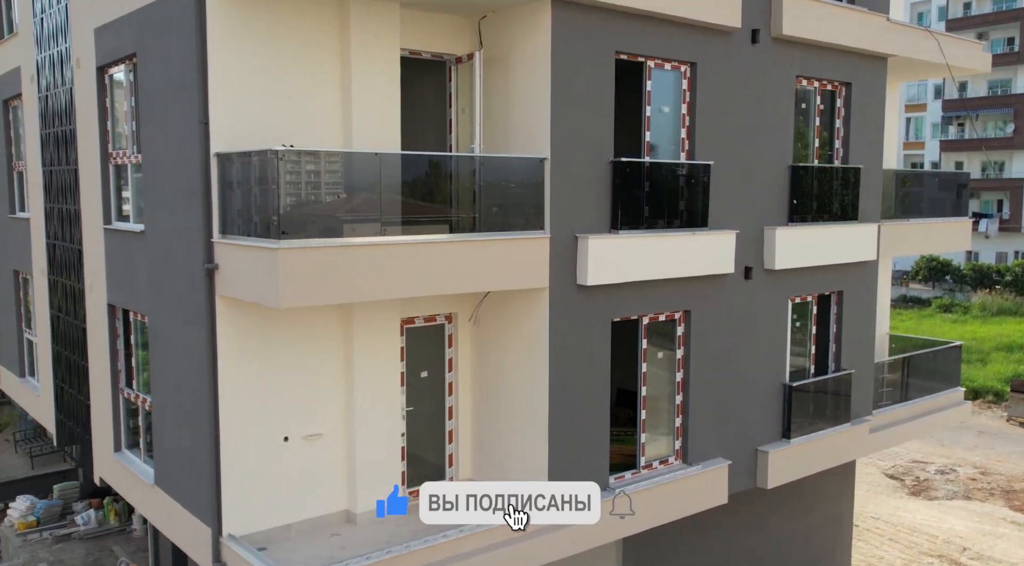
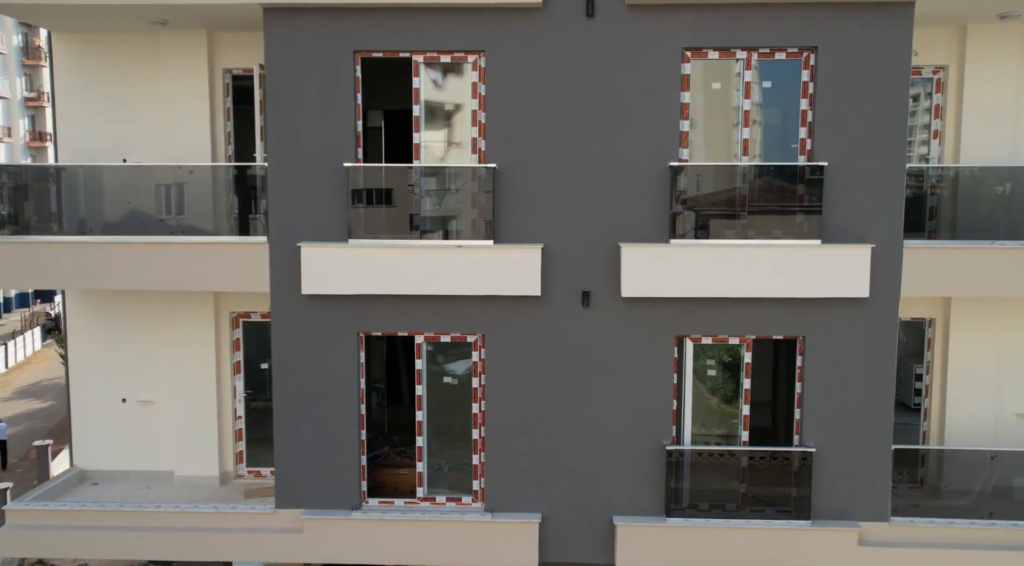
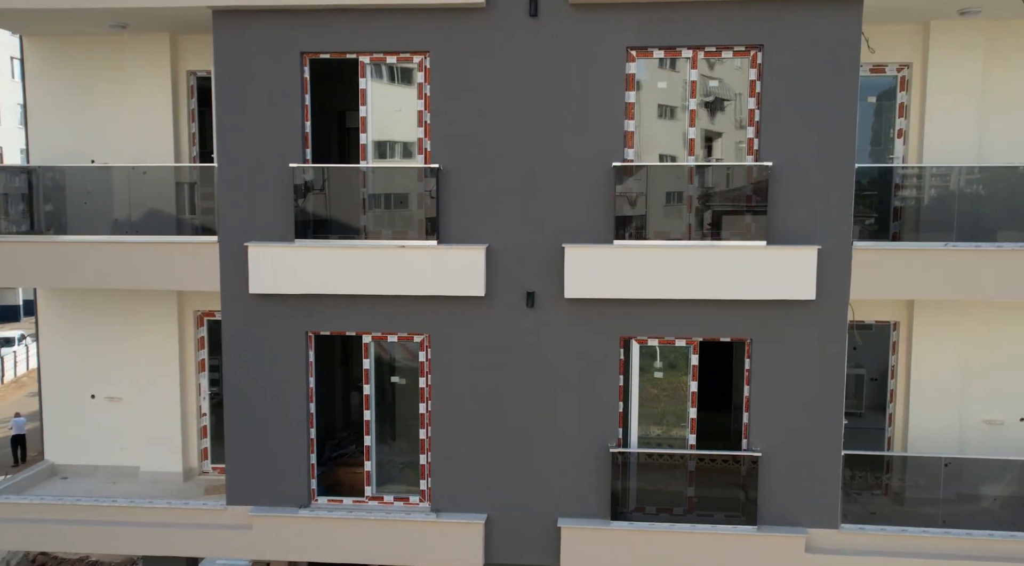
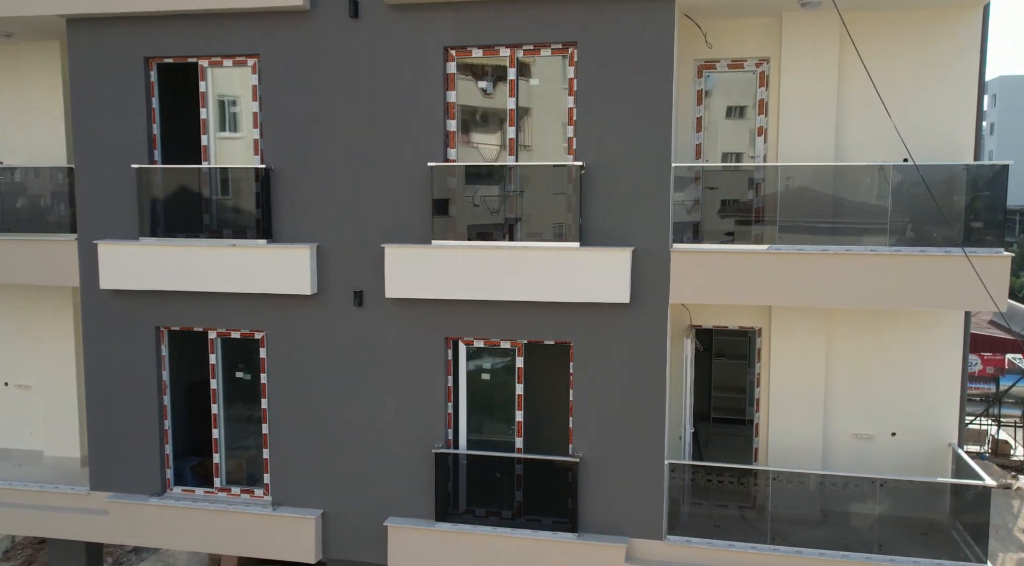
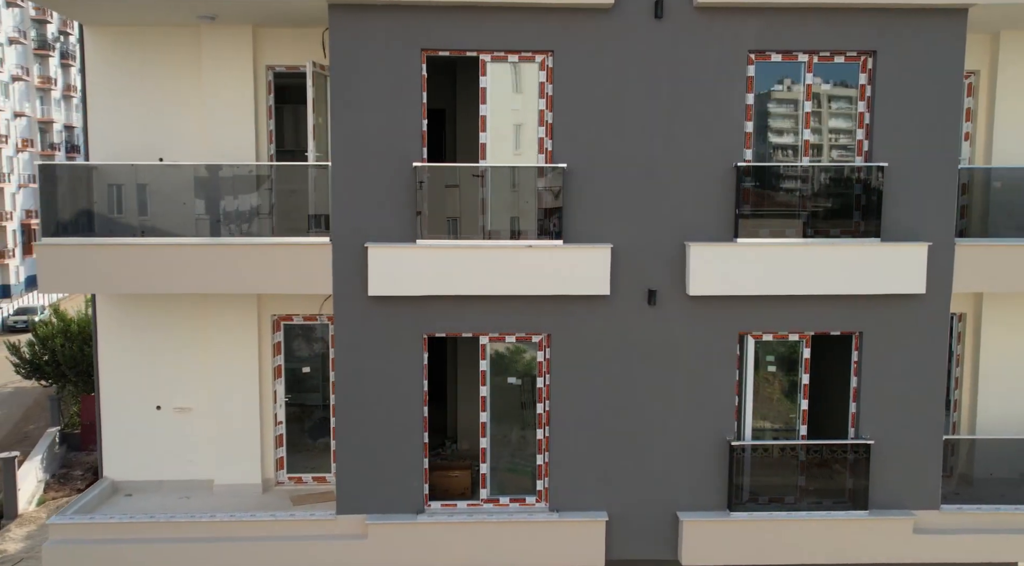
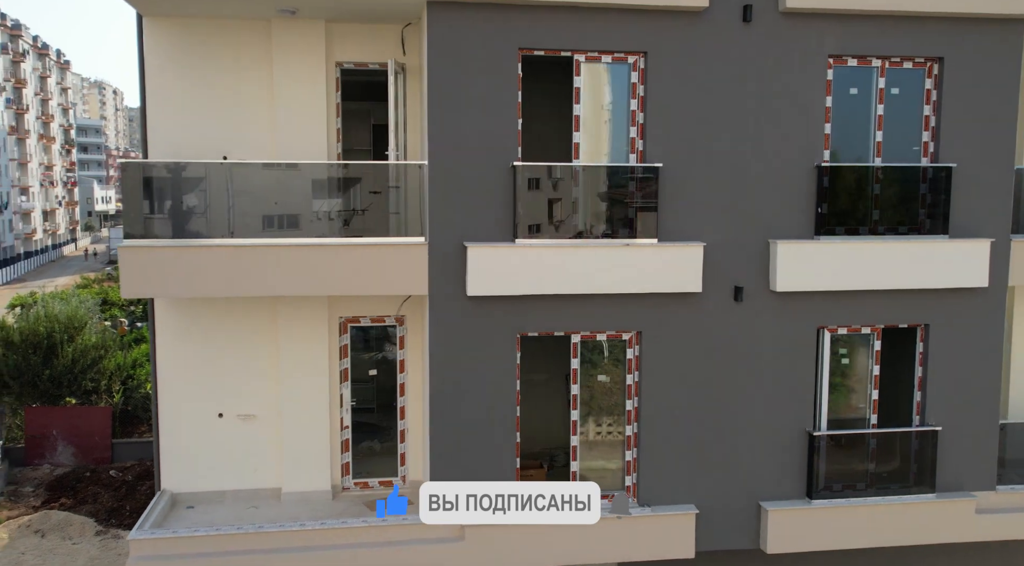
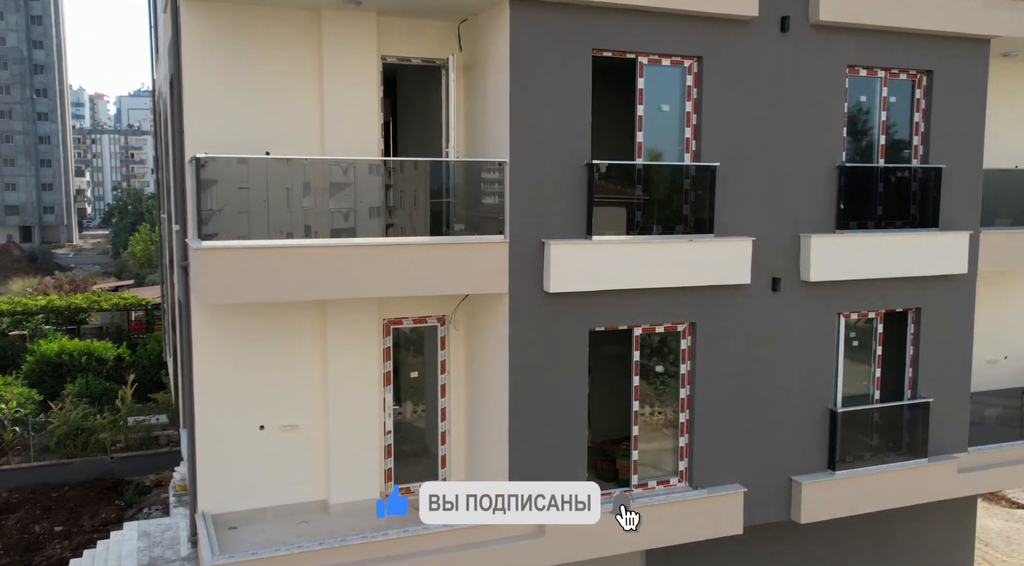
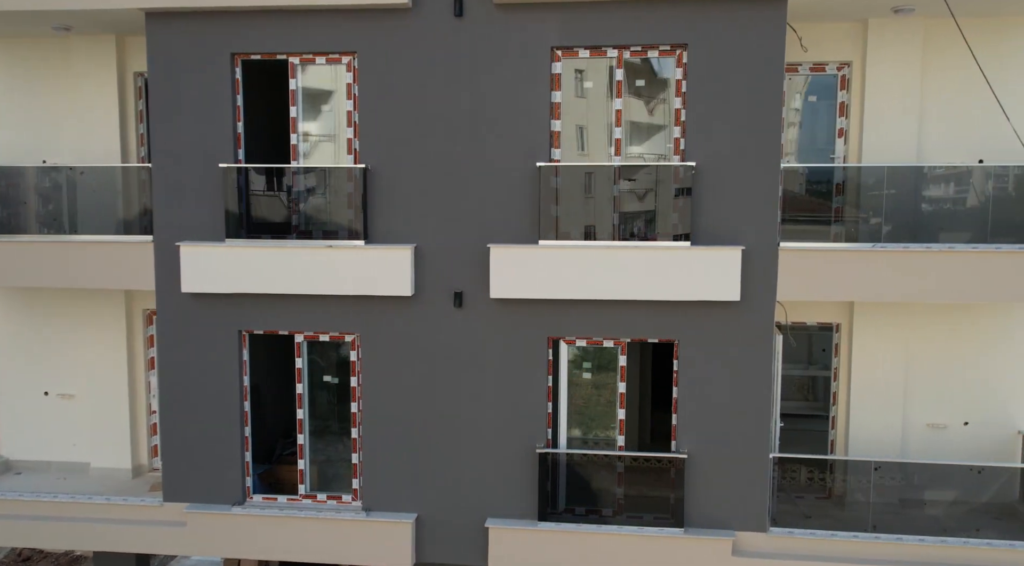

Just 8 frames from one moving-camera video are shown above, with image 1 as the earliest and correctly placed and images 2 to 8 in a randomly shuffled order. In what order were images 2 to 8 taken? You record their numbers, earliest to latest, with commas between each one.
7, 6, 5, 2, 3, 8, 4
